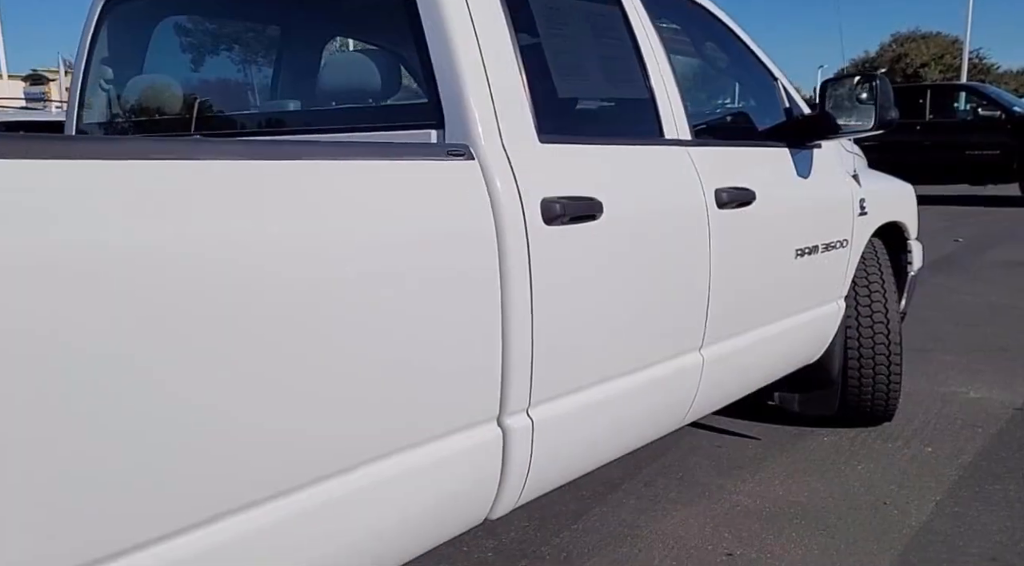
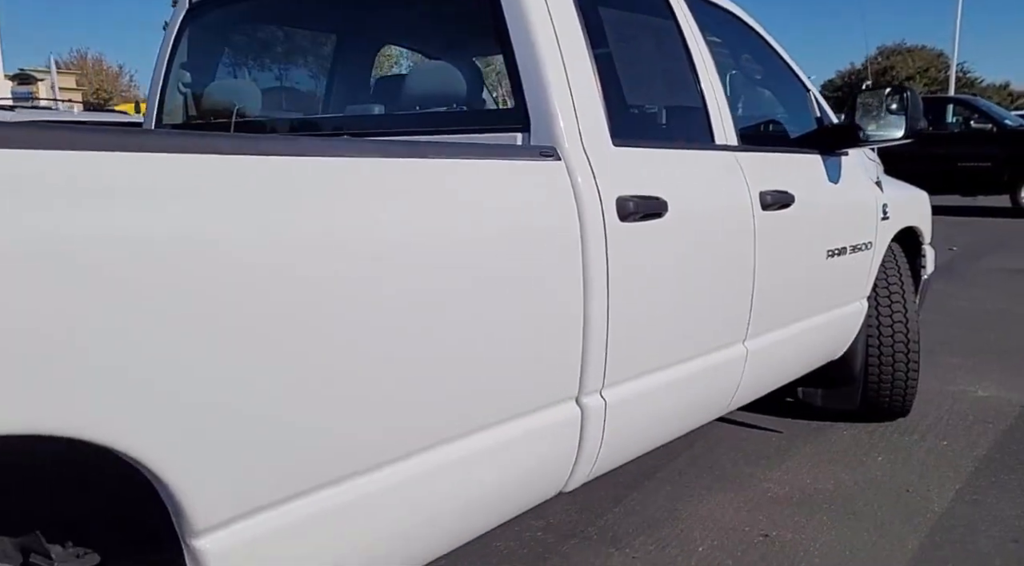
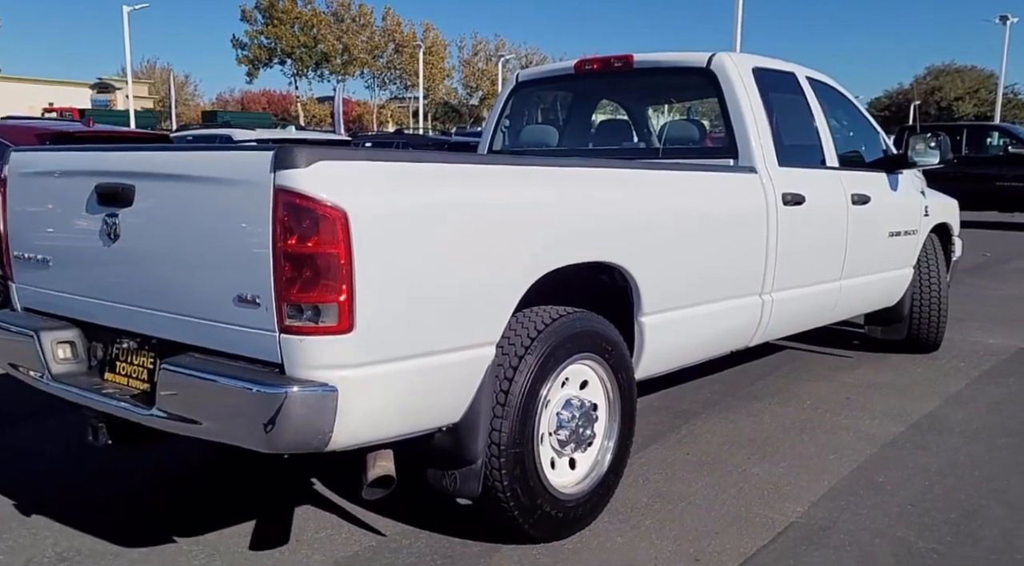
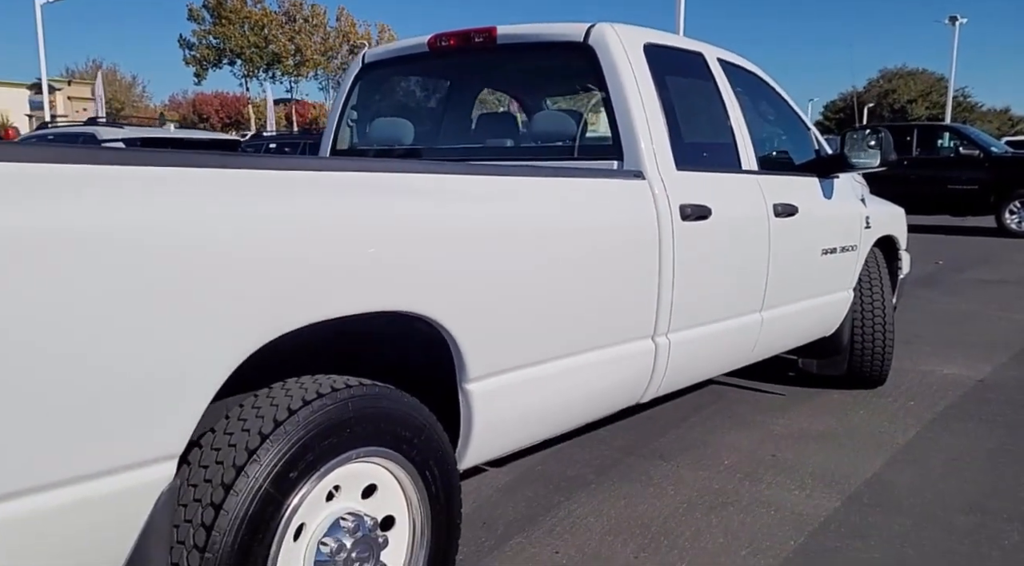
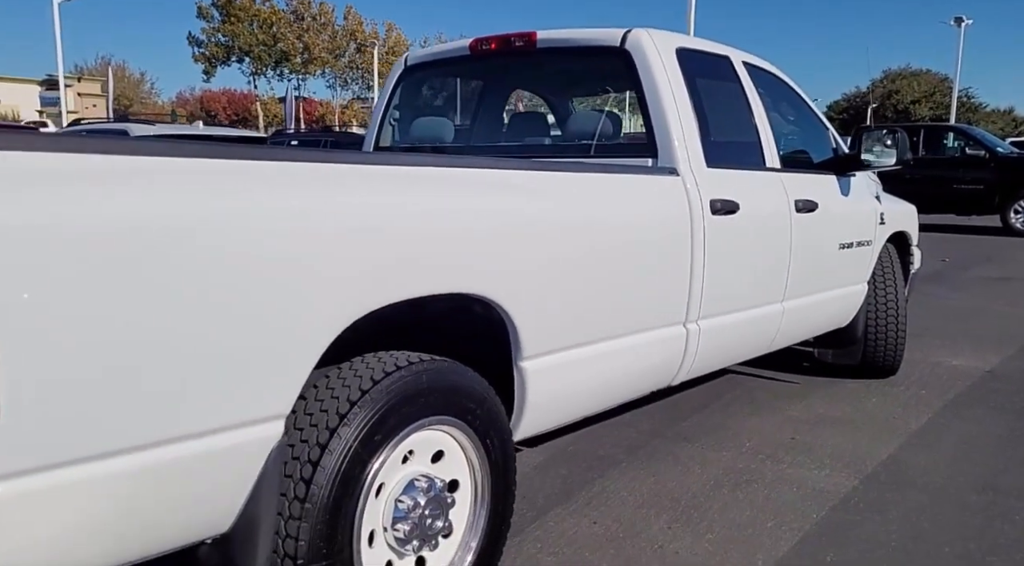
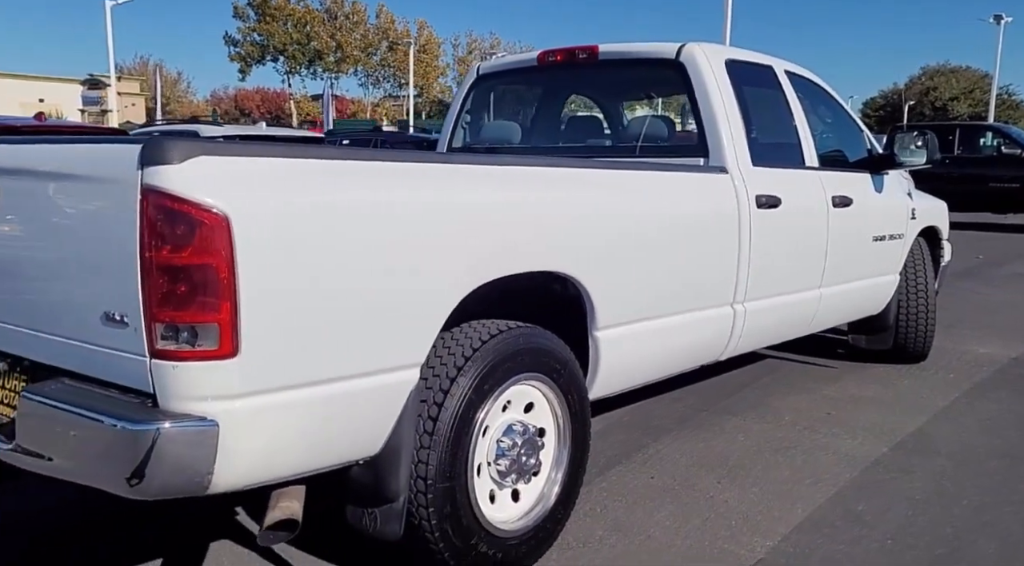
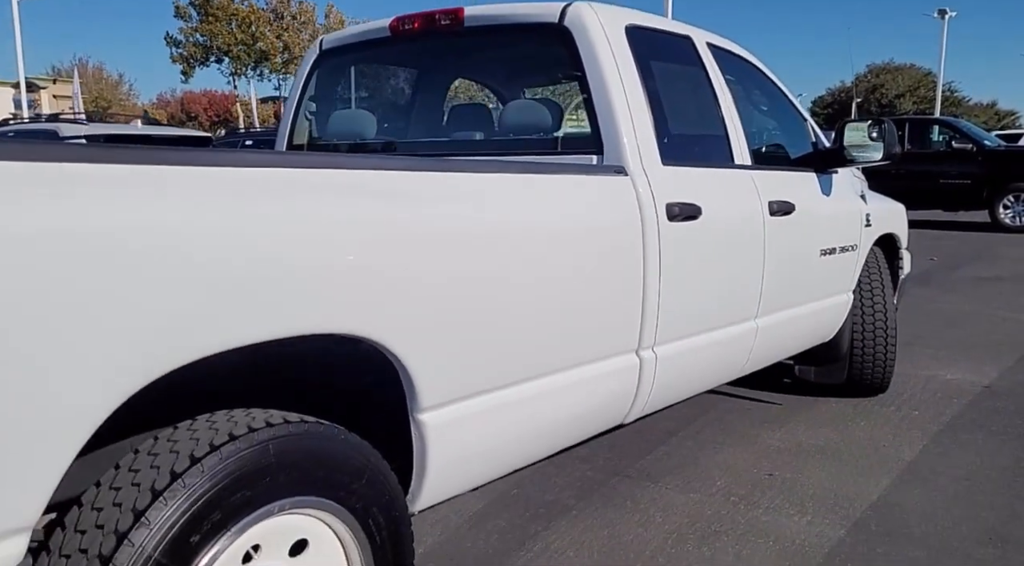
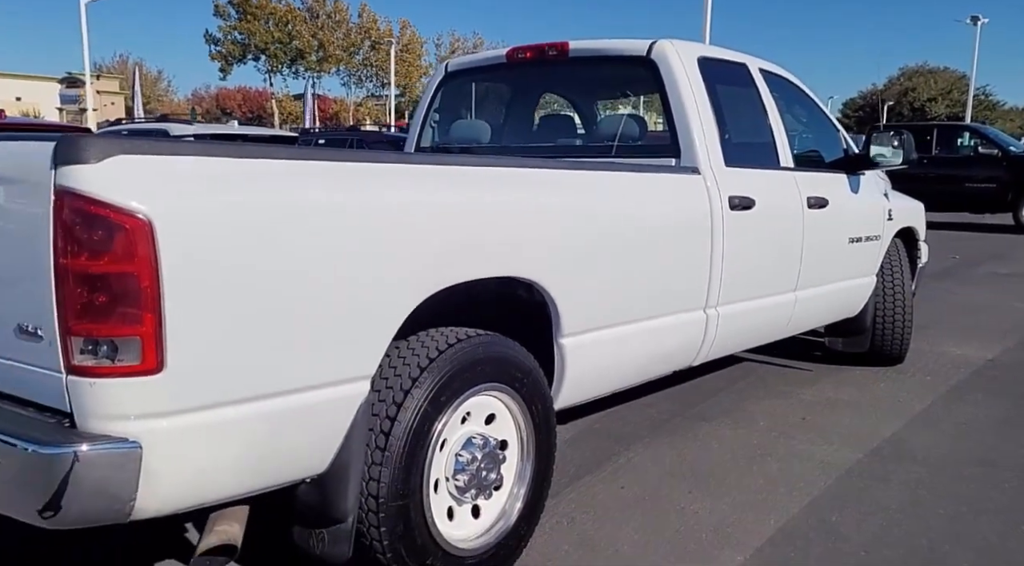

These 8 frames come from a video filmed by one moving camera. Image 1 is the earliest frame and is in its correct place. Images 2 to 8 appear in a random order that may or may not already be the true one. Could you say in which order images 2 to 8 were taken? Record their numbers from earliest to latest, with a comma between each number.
2, 7, 4, 5, 8, 6, 3
